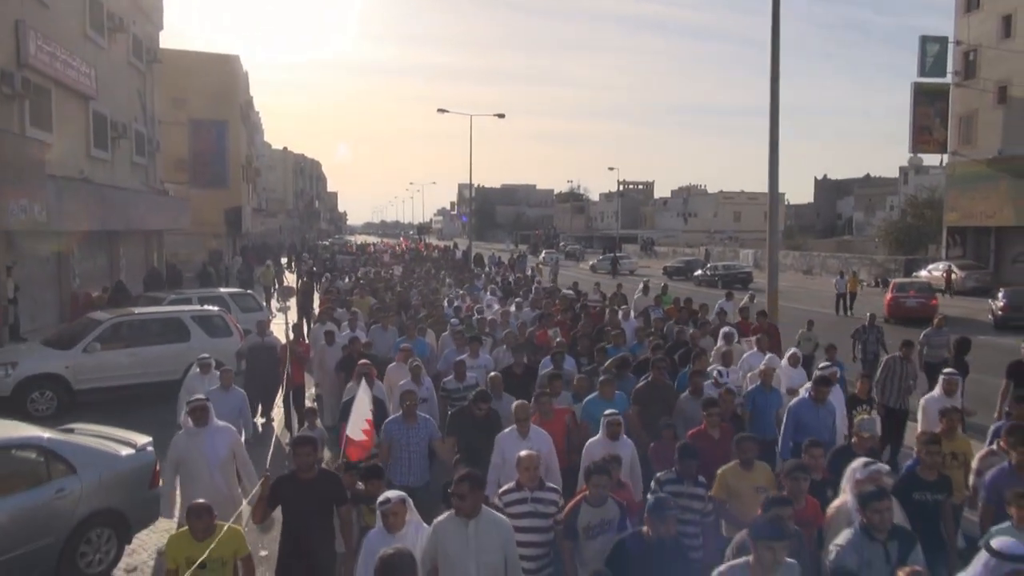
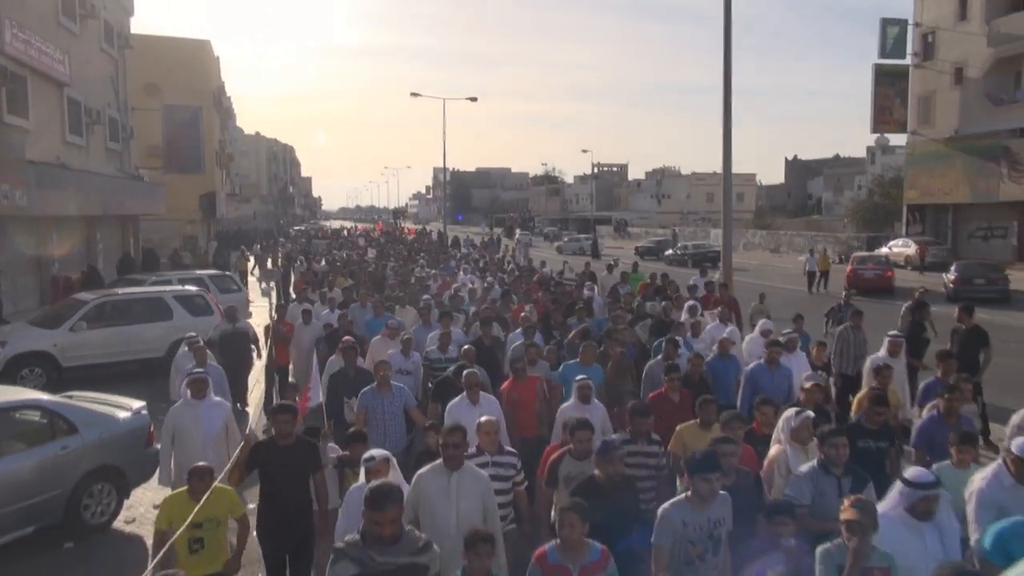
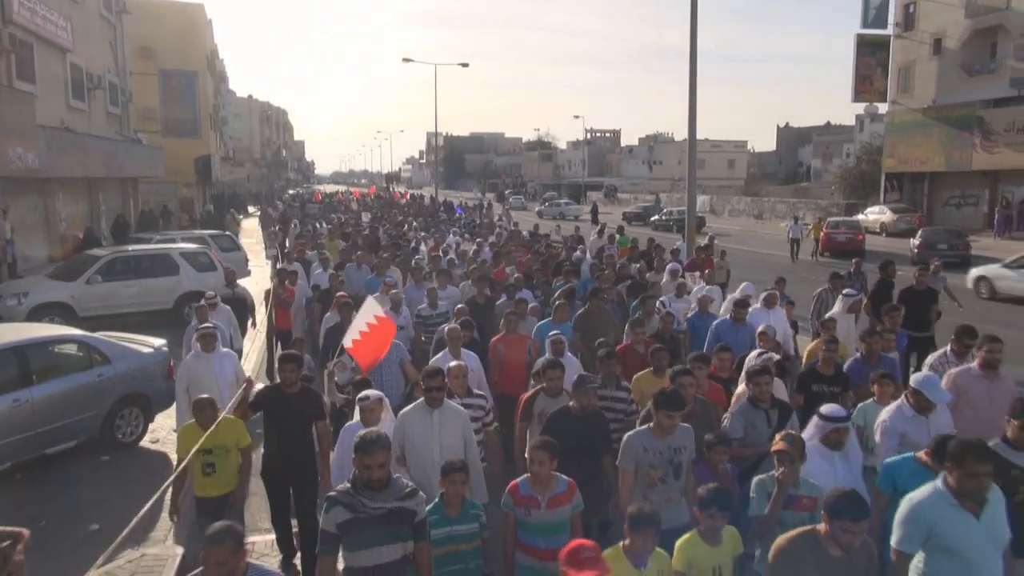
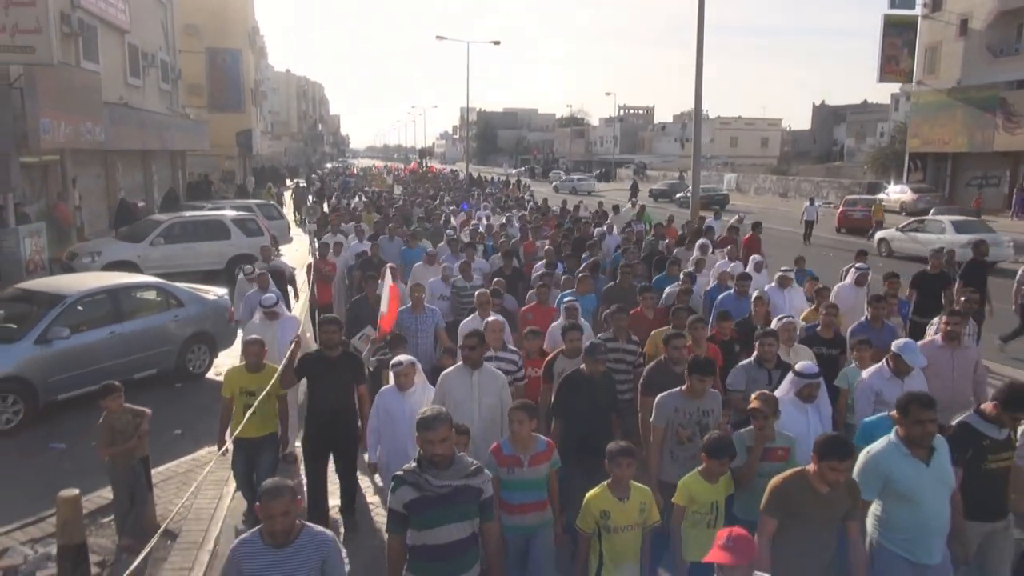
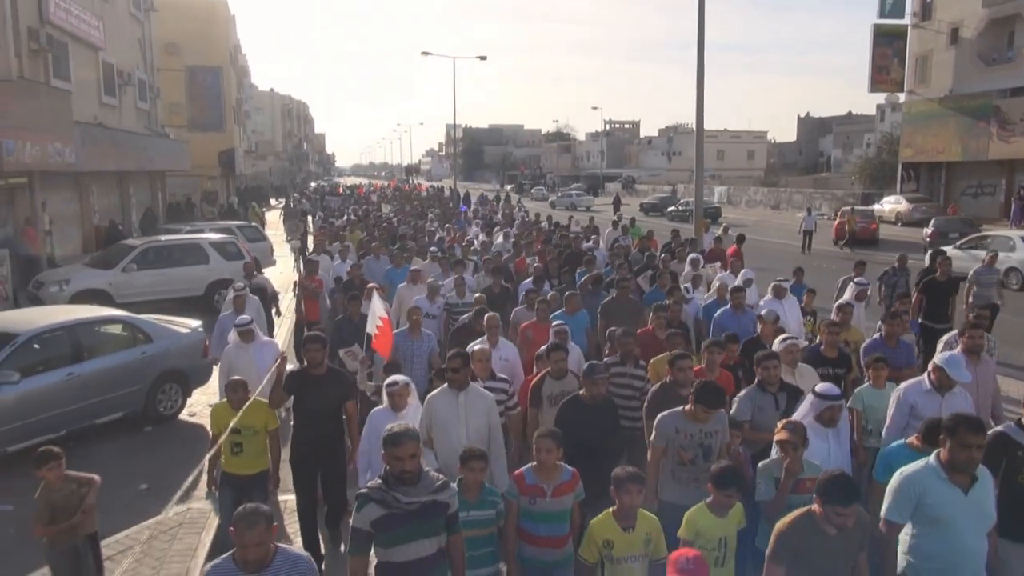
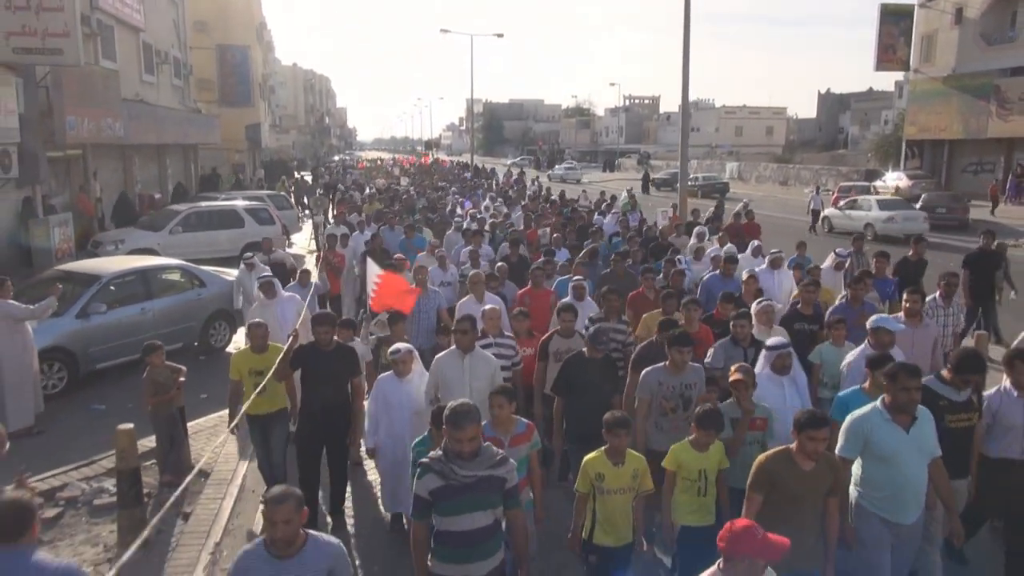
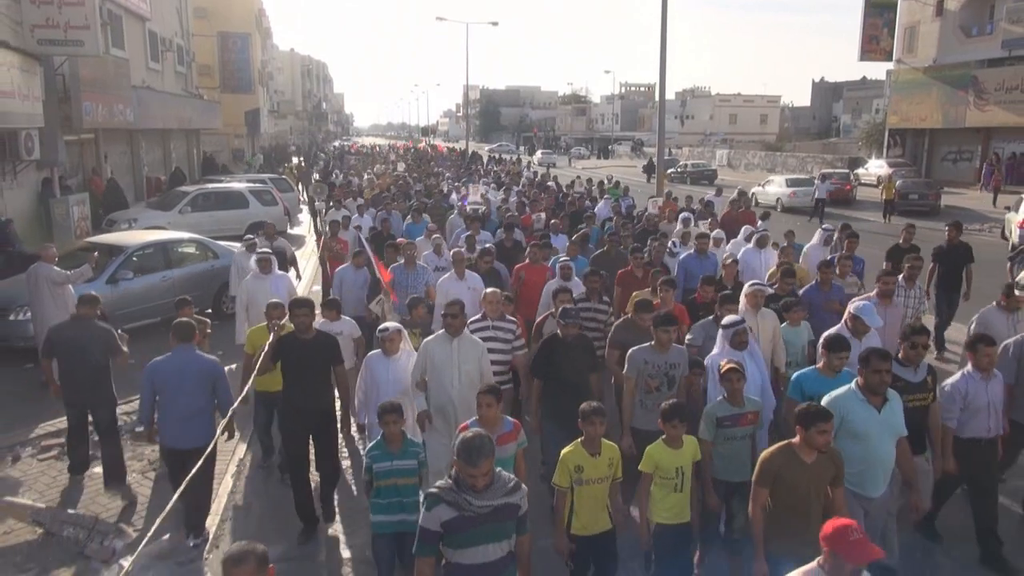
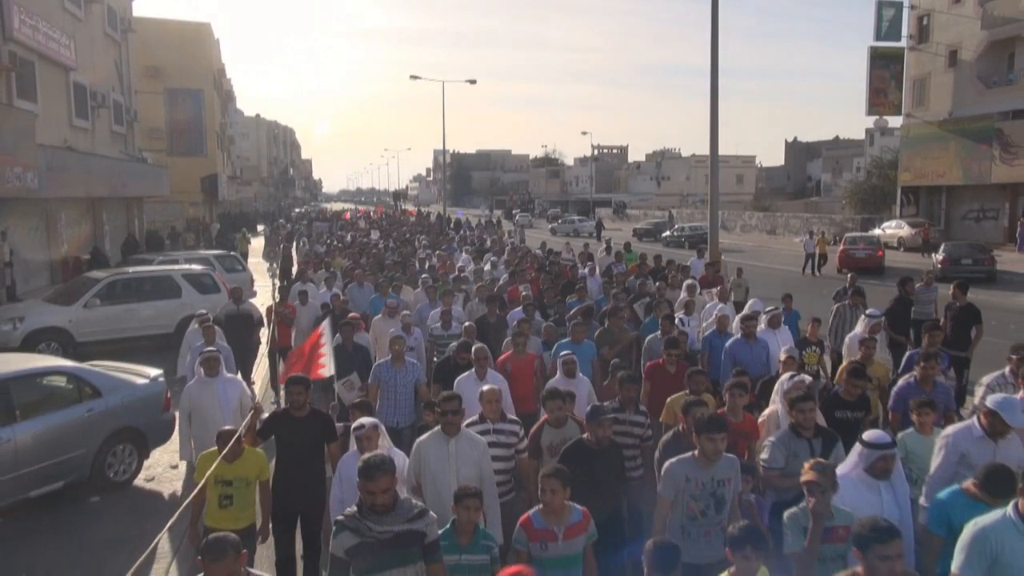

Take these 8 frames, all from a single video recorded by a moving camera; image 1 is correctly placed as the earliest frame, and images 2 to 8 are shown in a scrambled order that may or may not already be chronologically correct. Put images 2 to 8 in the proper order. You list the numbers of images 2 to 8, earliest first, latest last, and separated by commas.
2, 8, 3, 5, 4, 6, 7
